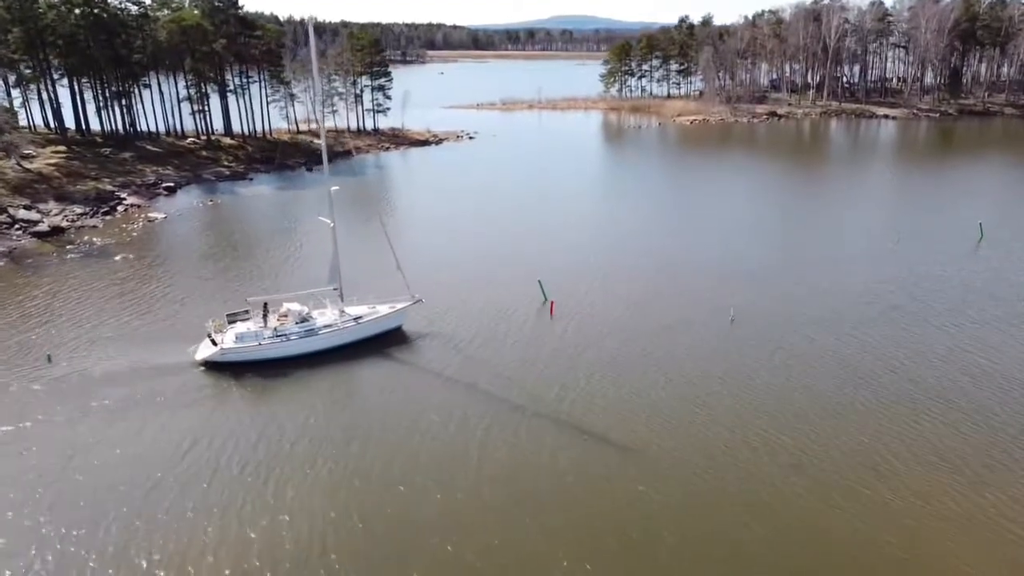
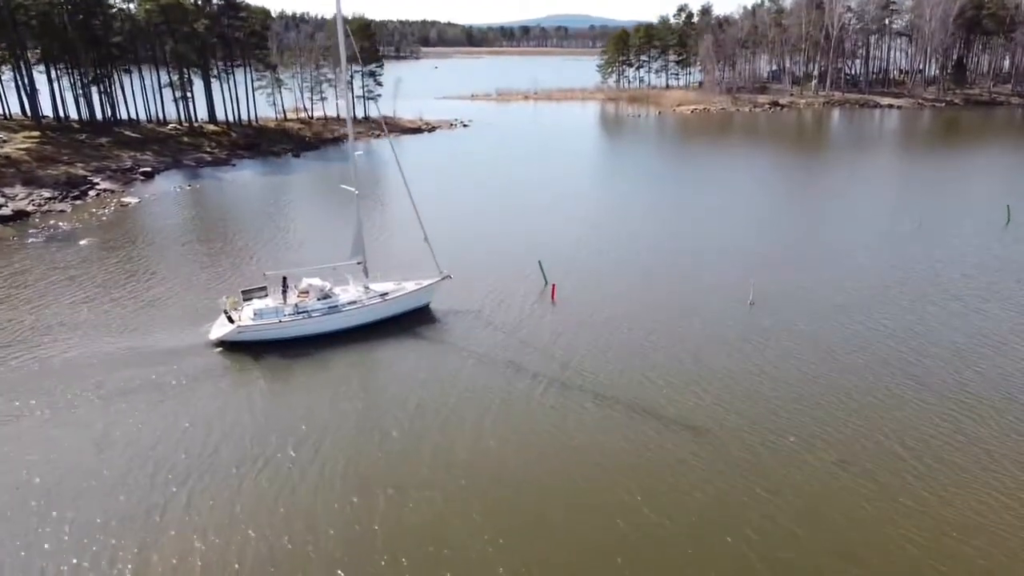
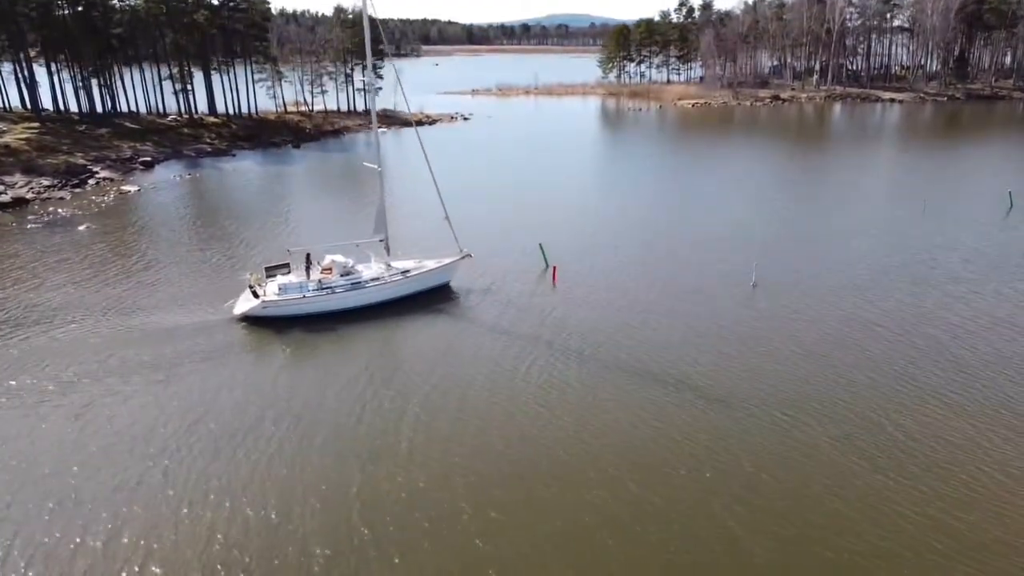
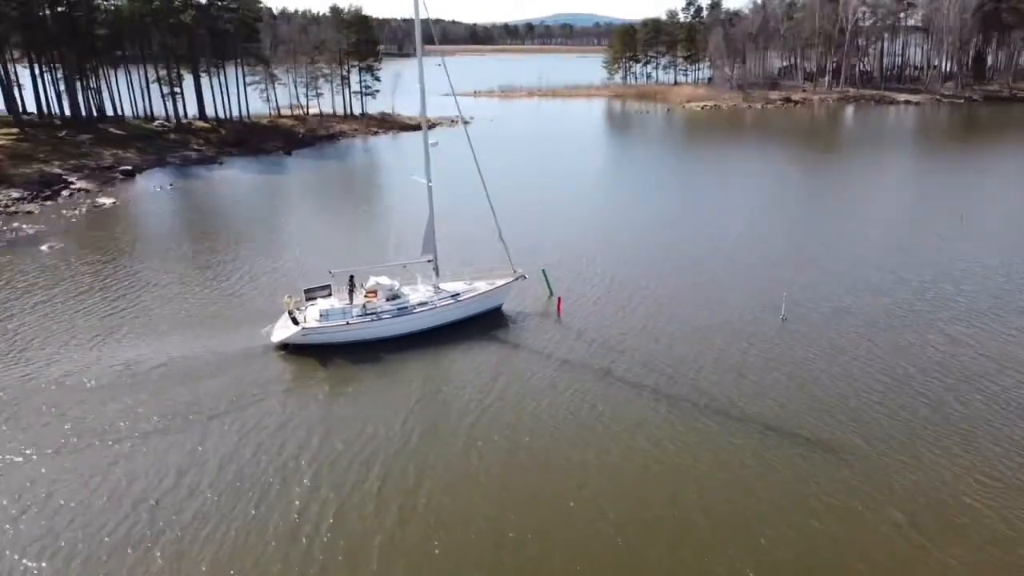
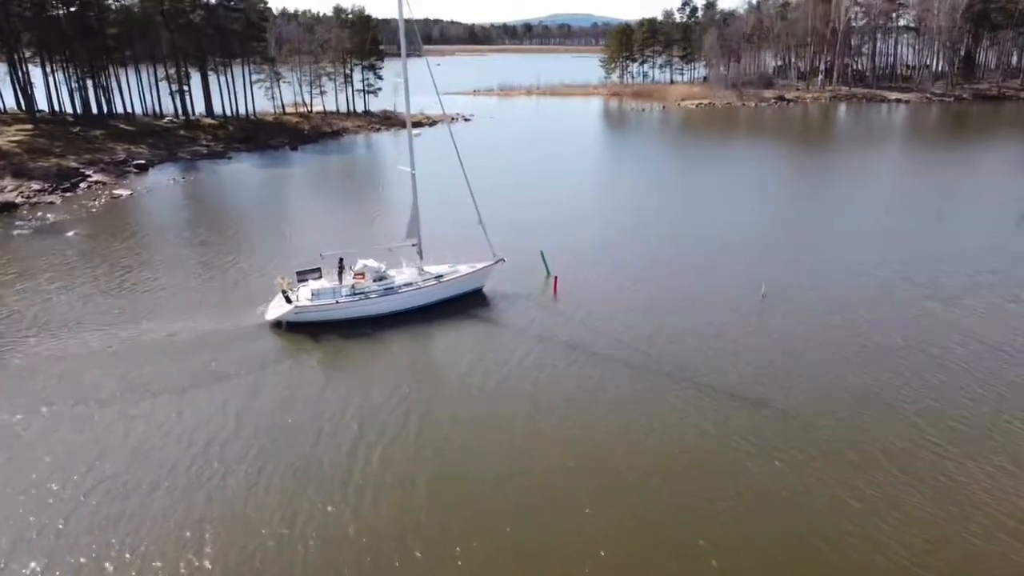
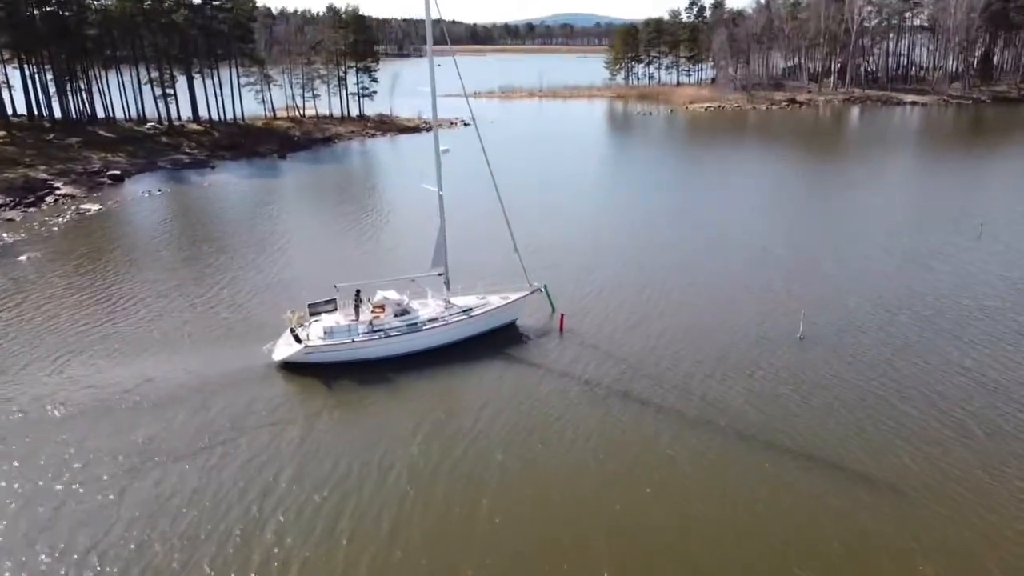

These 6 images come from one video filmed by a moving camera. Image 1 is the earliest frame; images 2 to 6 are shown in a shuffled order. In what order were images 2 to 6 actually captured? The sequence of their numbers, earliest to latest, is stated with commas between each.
2, 3, 5, 4, 6
